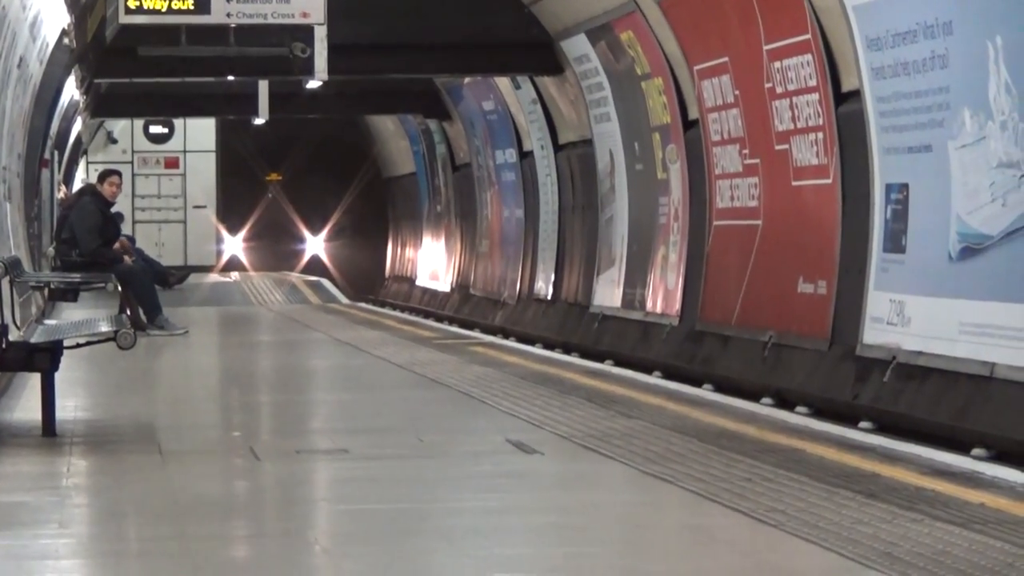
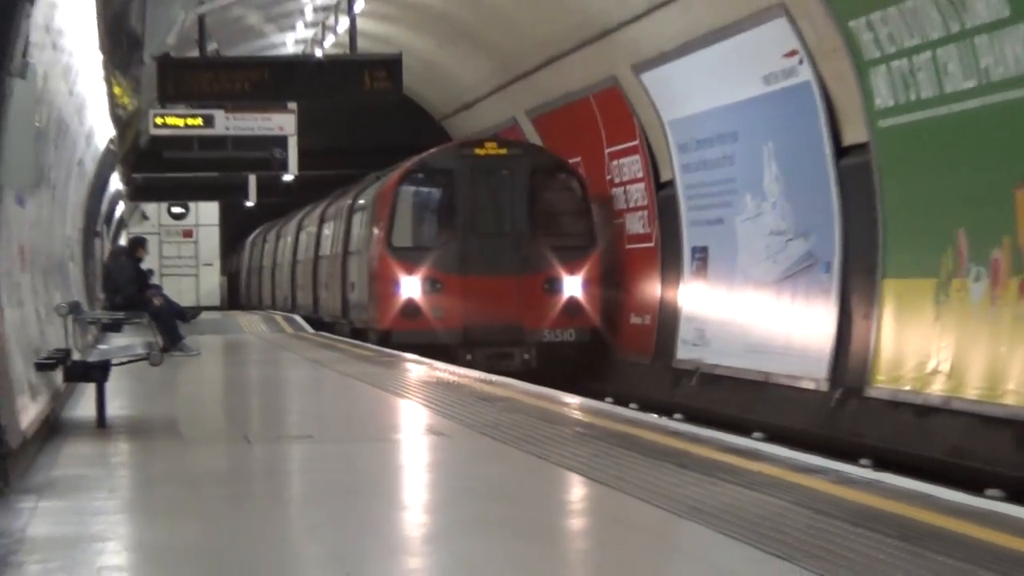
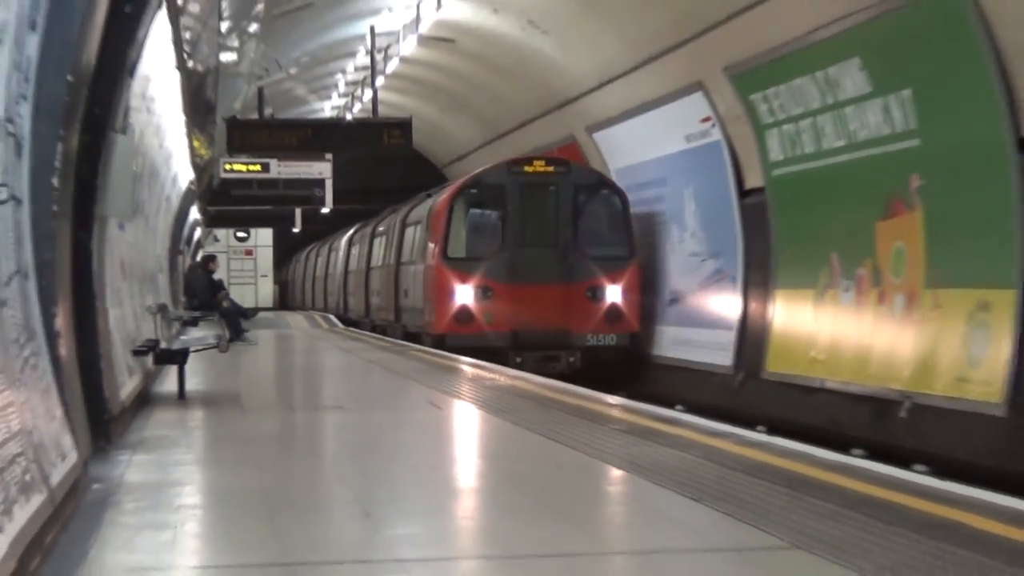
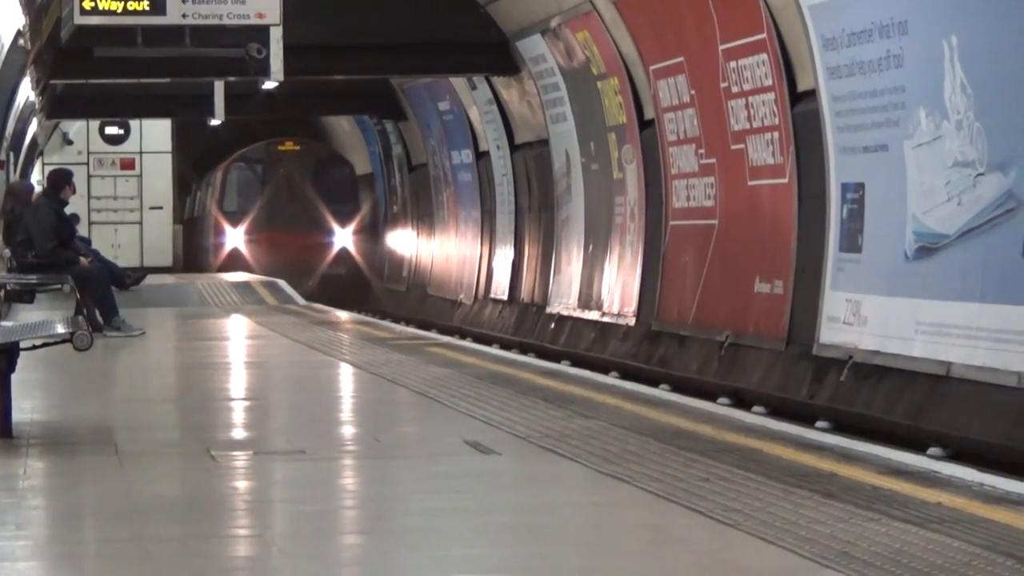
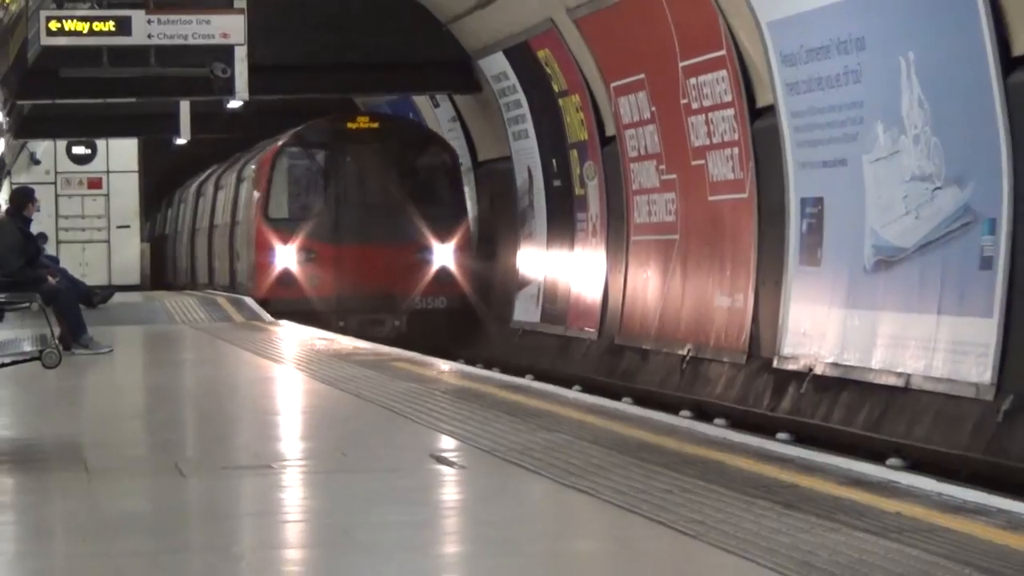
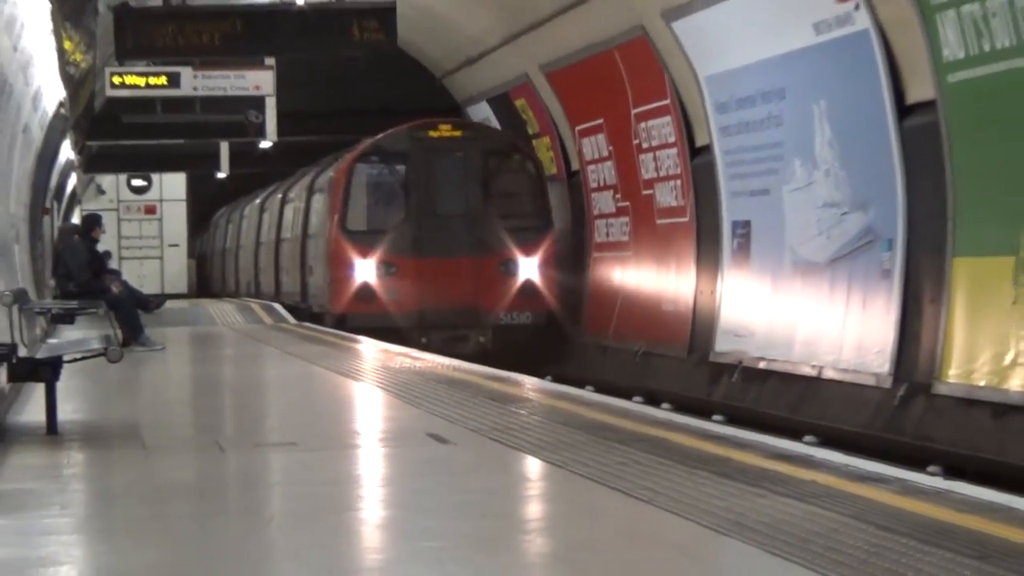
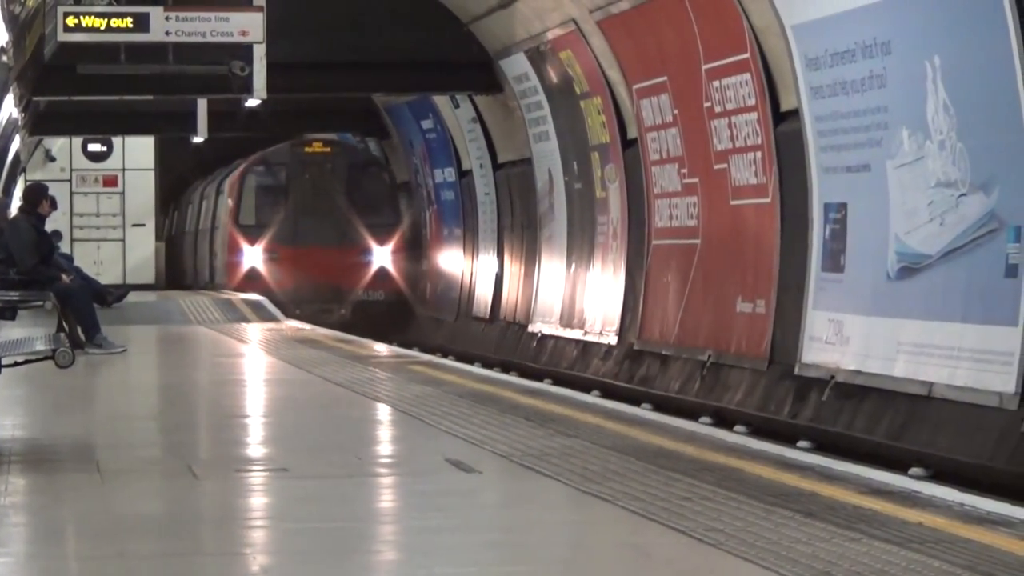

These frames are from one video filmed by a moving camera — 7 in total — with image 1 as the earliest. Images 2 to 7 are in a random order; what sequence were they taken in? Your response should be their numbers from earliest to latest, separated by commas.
4, 7, 5, 6, 2, 3
